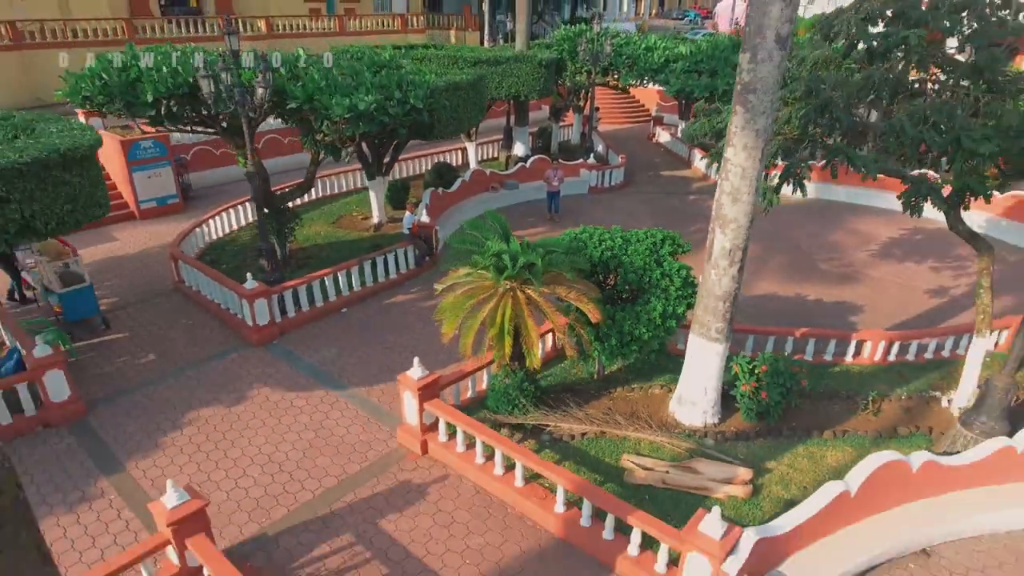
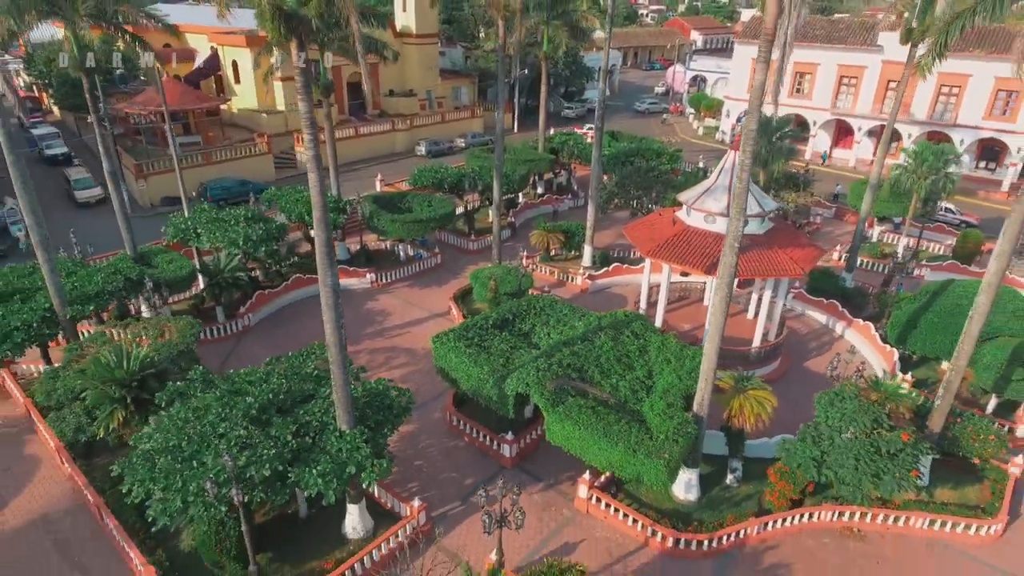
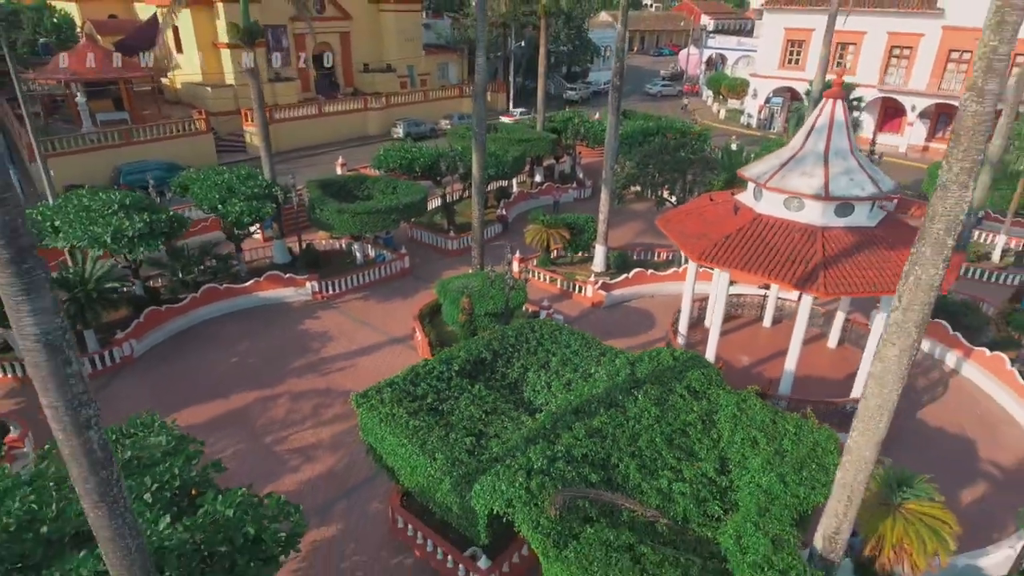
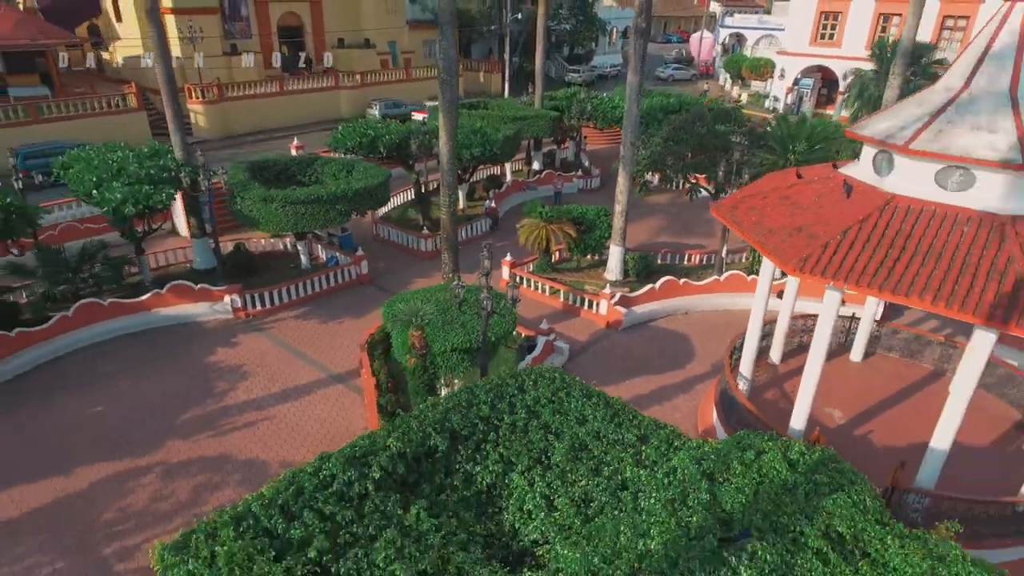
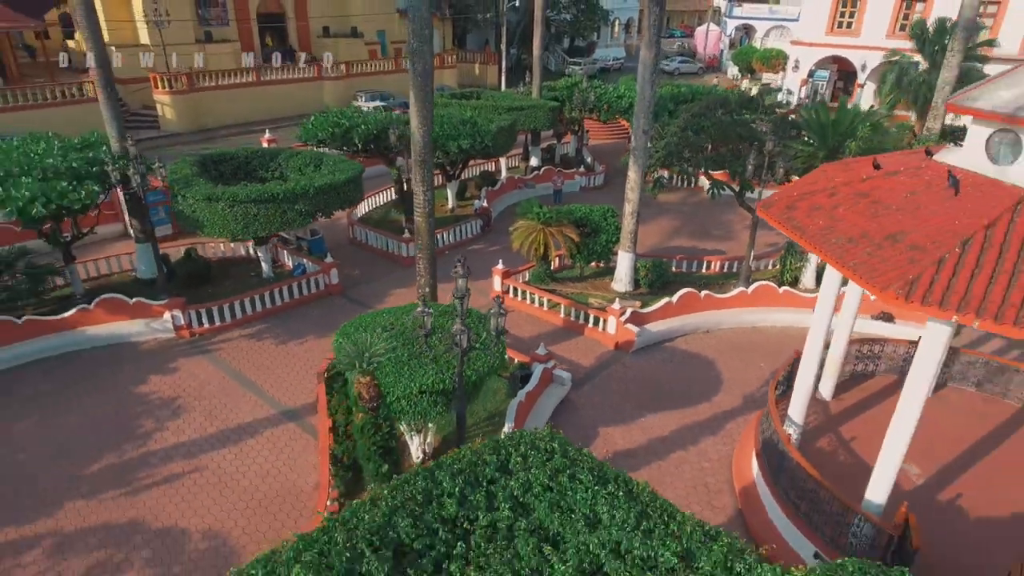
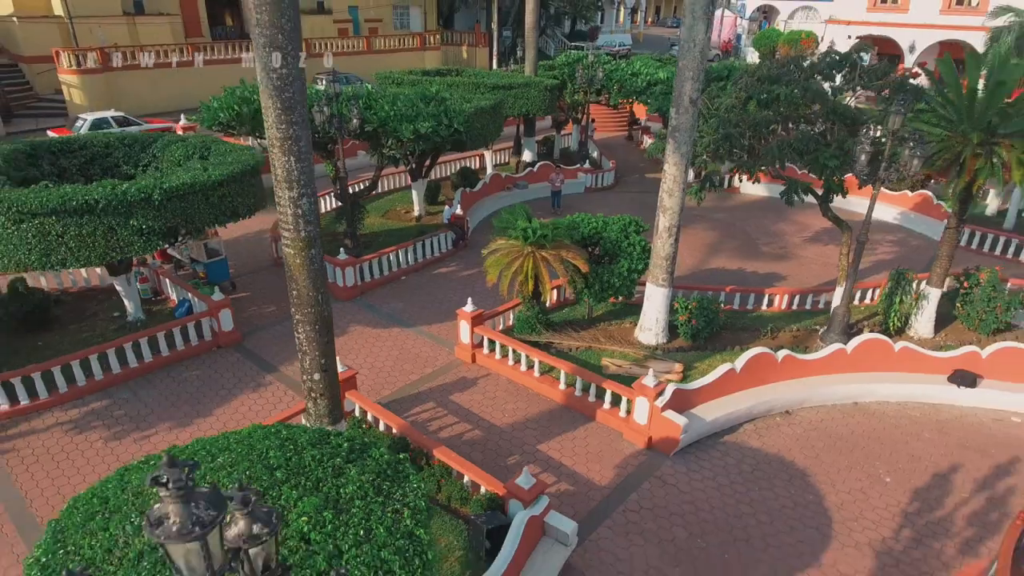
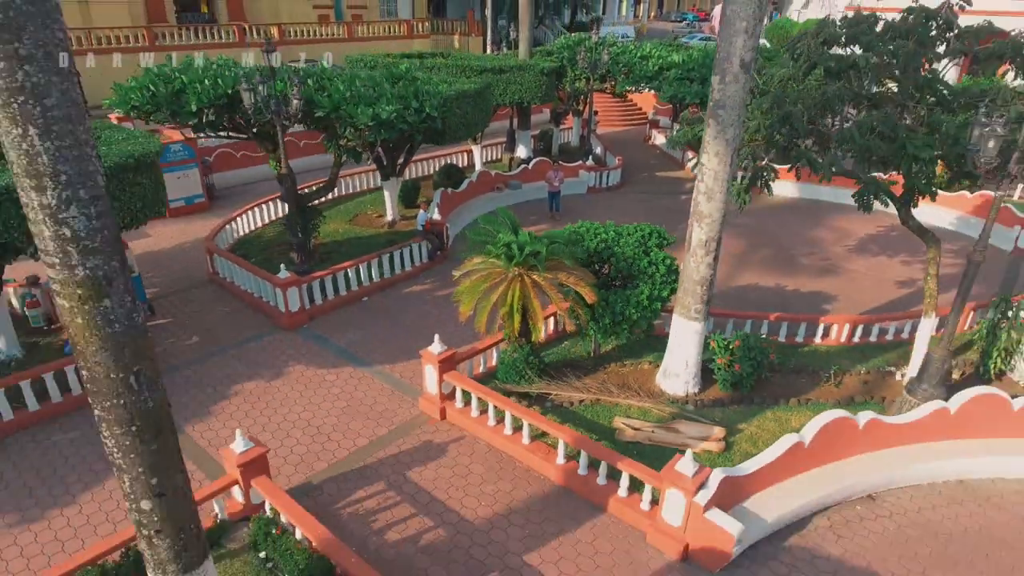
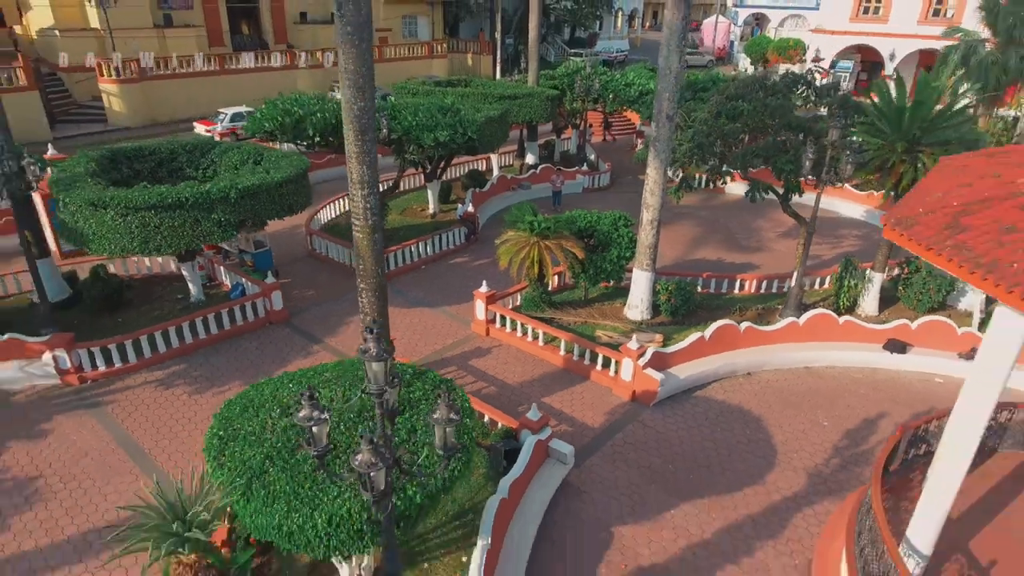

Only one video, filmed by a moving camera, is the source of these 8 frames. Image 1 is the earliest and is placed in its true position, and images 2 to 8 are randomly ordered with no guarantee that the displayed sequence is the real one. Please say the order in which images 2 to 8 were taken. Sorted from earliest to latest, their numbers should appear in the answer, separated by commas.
7, 6, 8, 5, 4, 3, 2
